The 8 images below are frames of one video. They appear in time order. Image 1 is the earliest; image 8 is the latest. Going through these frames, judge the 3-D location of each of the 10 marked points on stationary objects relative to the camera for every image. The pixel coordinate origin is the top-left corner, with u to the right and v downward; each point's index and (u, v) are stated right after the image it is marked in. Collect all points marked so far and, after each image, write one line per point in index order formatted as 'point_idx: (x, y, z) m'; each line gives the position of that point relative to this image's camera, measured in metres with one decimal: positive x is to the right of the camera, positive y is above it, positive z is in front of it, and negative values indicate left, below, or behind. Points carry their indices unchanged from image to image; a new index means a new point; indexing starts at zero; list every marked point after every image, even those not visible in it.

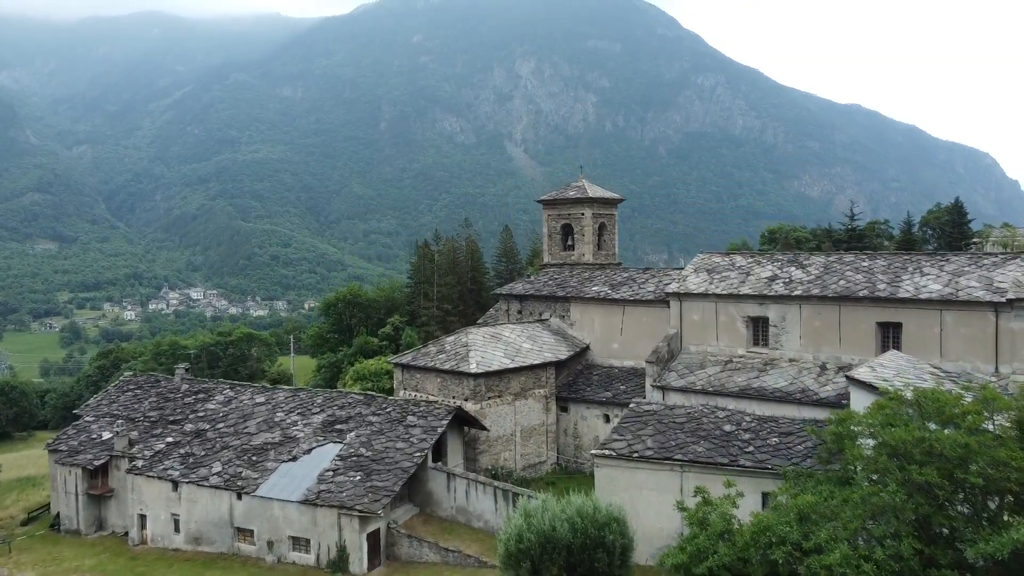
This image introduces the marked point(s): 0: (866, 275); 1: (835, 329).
0: (+8.6, +0.3, +19.9) m
1: (+7.8, -1.0, +19.6) m
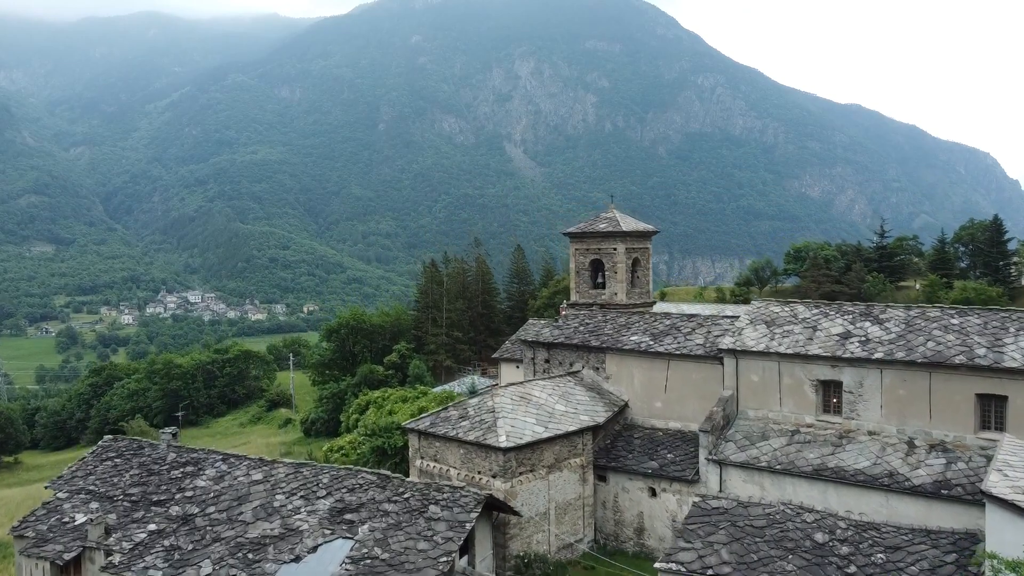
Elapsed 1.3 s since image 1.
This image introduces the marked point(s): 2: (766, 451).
0: (+9.4, -1.0, +17.2) m
1: (+8.5, -2.3, +16.9) m
2: (+5.6, -3.6, +18.0) m
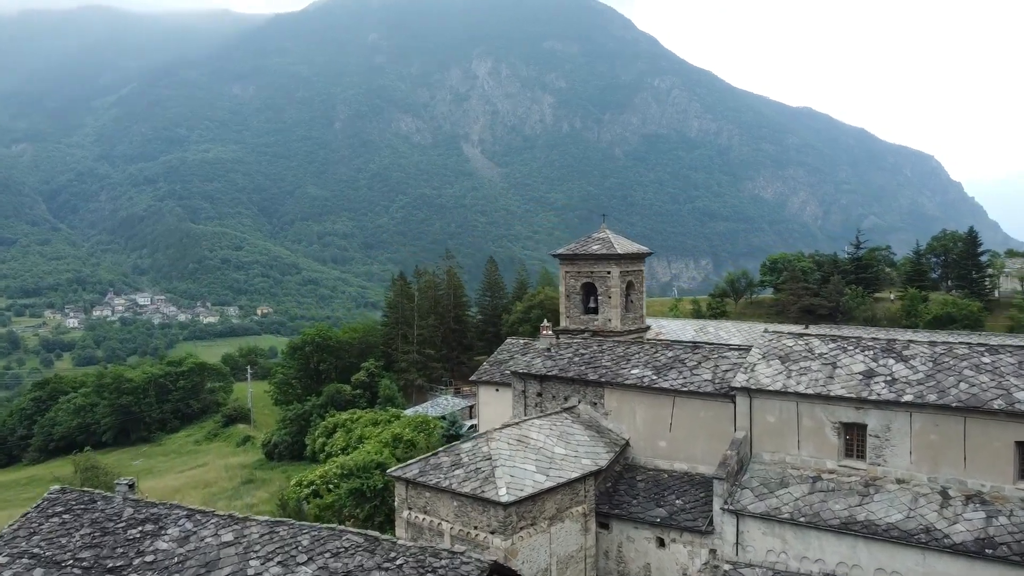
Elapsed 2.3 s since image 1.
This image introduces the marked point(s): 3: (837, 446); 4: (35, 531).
0: (+9.4, -1.7, +16.0) m
1: (+8.6, -3.1, +15.7) m
2: (+5.6, -4.3, +16.6) m
3: (+6.8, -3.3, +17.0) m
4: (-10.2, -5.2, +17.5) m
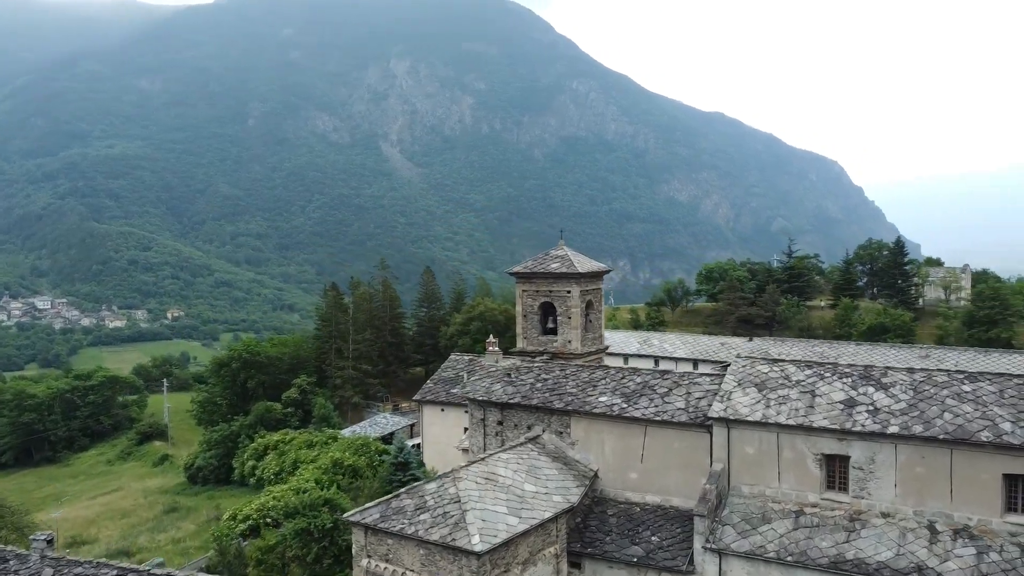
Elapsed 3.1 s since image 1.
0: (+8.9, -2.3, +15.7) m
1: (+8.1, -3.6, +15.3) m
2: (+5.1, -4.9, +15.9) m
3: (+6.2, -3.8, +16.5) m
4: (-10.7, -5.8, +15.2) m
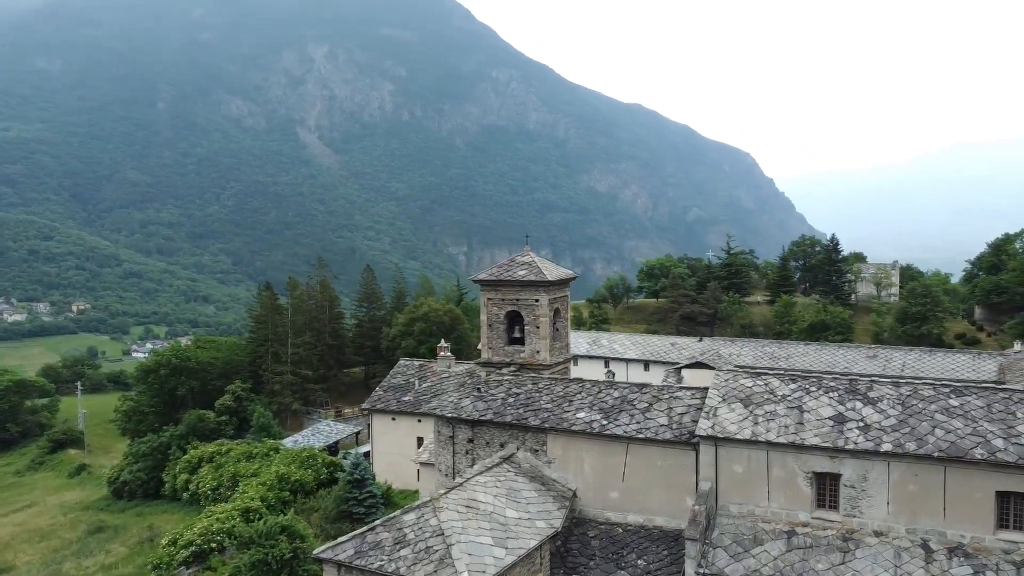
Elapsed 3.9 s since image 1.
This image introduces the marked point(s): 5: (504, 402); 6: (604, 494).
0: (+8.7, -2.5, +15.6) m
1: (+7.9, -3.9, +15.2) m
2: (+4.8, -5.2, +15.5) m
3: (+5.9, -4.1, +16.1) m
4: (-10.8, -6.1, +13.2) m
5: (-0.2, -2.7, +19.6) m
6: (+2.1, -4.6, +18.2) m
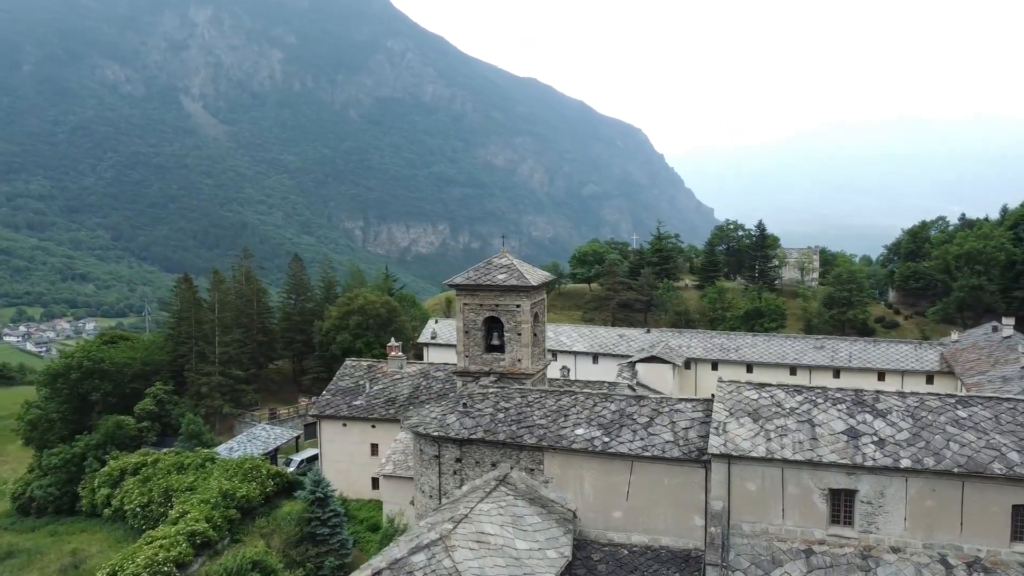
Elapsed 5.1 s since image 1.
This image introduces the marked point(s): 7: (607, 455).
0: (+8.9, -2.8, +15.6) m
1: (+8.2, -4.1, +15.1) m
2: (+5.1, -5.5, +15.0) m
3: (+6.1, -4.4, +15.8) m
4: (-10.1, -6.6, +10.9) m
5: (-0.4, -2.9, +18.5) m
6: (+2.0, -4.8, +17.4) m
7: (+2.0, -3.5, +17.1) m
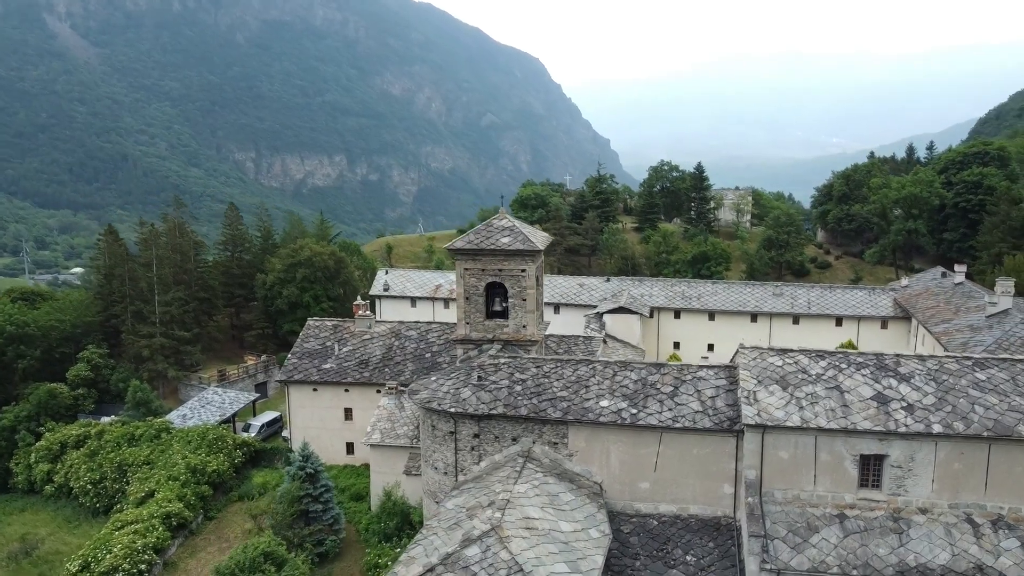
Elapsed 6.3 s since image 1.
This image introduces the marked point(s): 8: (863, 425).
0: (+9.6, -2.1, +16.0) m
1: (+8.9, -3.5, +15.6) m
2: (+5.9, -4.9, +15.3) m
3: (+6.8, -3.8, +16.0) m
4: (-8.7, -6.7, +9.4) m
5: (0.0, -2.2, +17.8) m
6: (+2.5, -4.1, +17.1) m
7: (+2.5, -2.9, +16.8) m
8: (+6.7, -2.6, +15.7) m
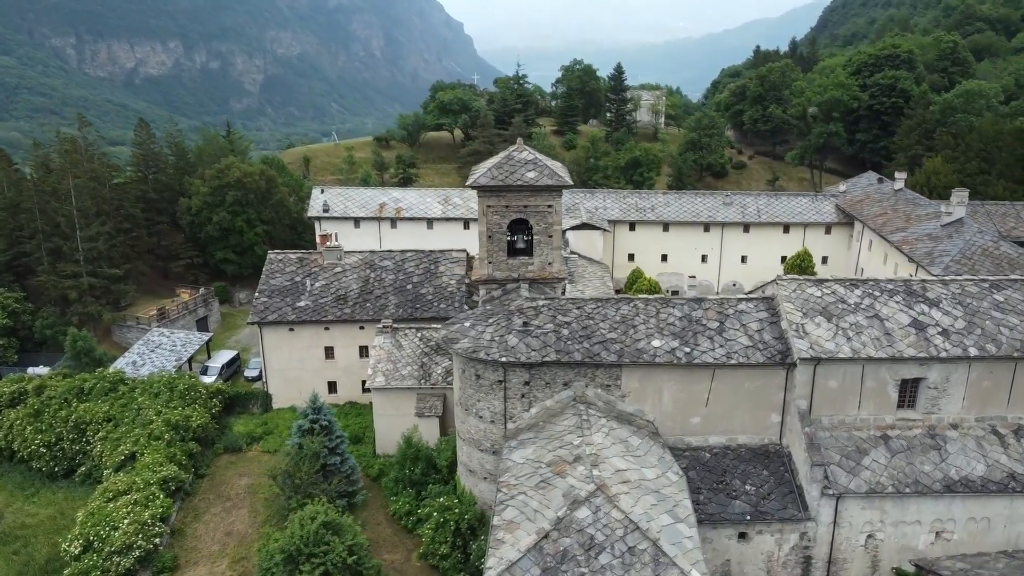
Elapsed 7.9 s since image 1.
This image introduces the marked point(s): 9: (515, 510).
0: (+10.7, -0.6, +17.3) m
1: (+10.2, -2.1, +16.9) m
2: (+7.3, -3.7, +16.3) m
3: (+8.0, -2.4, +17.0) m
4: (-5.9, -7.0, +8.3) m
5: (+1.0, -1.0, +17.3) m
6: (+3.7, -2.8, +17.4) m
7: (+3.7, -1.6, +16.9) m
8: (+8.0, -1.3, +16.5) m
9: (+0.1, -3.9, +14.1) m
